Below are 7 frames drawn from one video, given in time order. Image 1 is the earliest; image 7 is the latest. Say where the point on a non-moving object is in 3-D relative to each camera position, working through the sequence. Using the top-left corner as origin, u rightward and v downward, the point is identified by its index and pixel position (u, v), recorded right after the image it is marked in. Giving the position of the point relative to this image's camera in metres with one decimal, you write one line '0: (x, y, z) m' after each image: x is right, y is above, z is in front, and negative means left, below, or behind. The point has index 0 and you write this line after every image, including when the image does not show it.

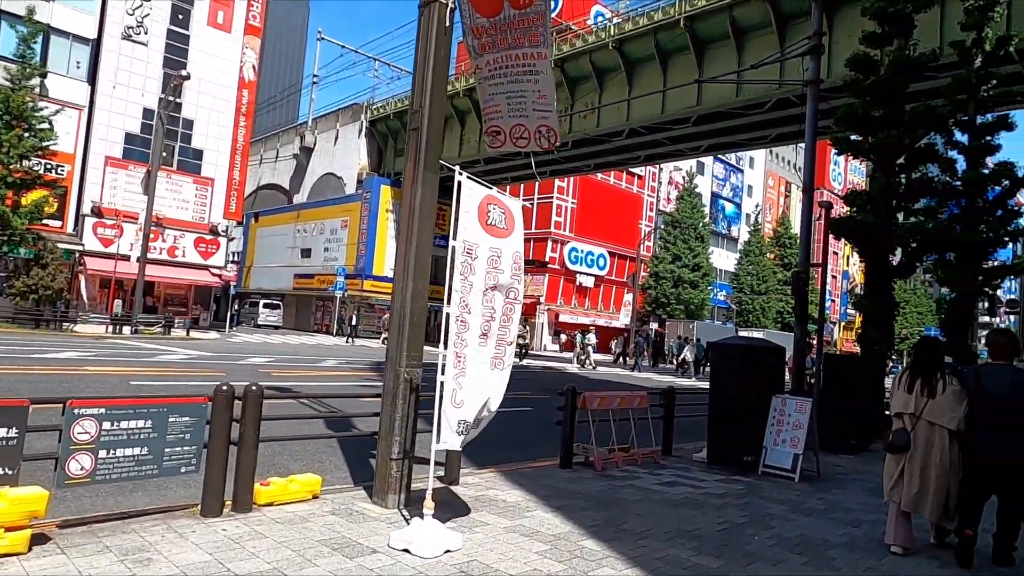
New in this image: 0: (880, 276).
0: (+7.0, +0.3, +12.6) m
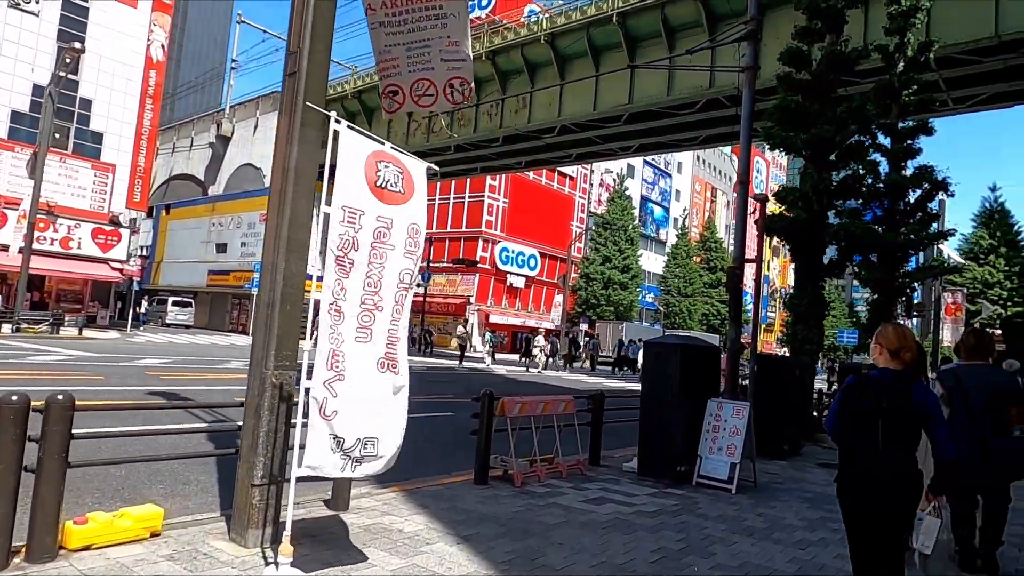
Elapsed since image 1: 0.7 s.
0: (+5.6, +0.3, +12.4) m
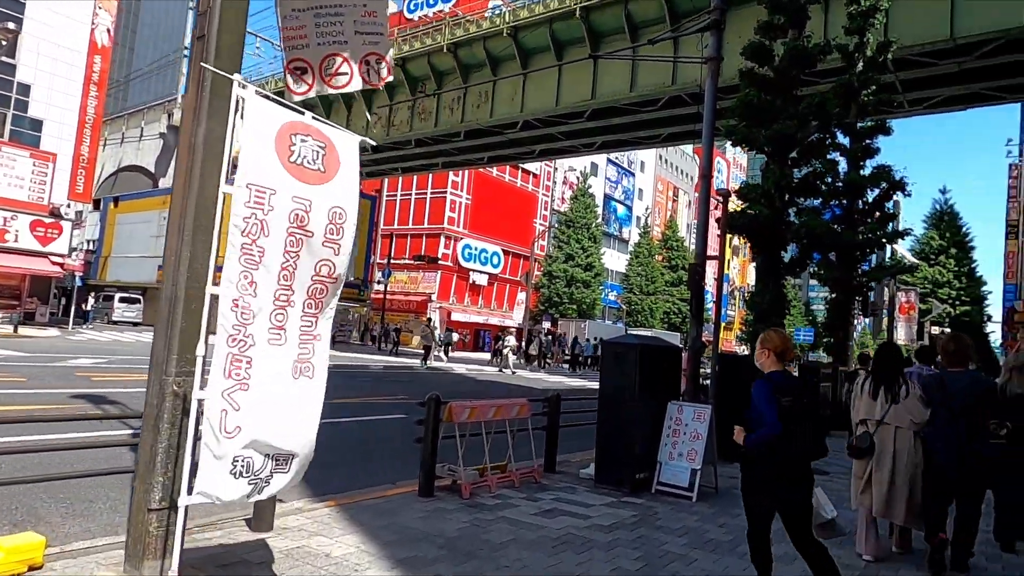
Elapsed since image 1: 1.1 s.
0: (+4.8, +0.3, +12.2) m
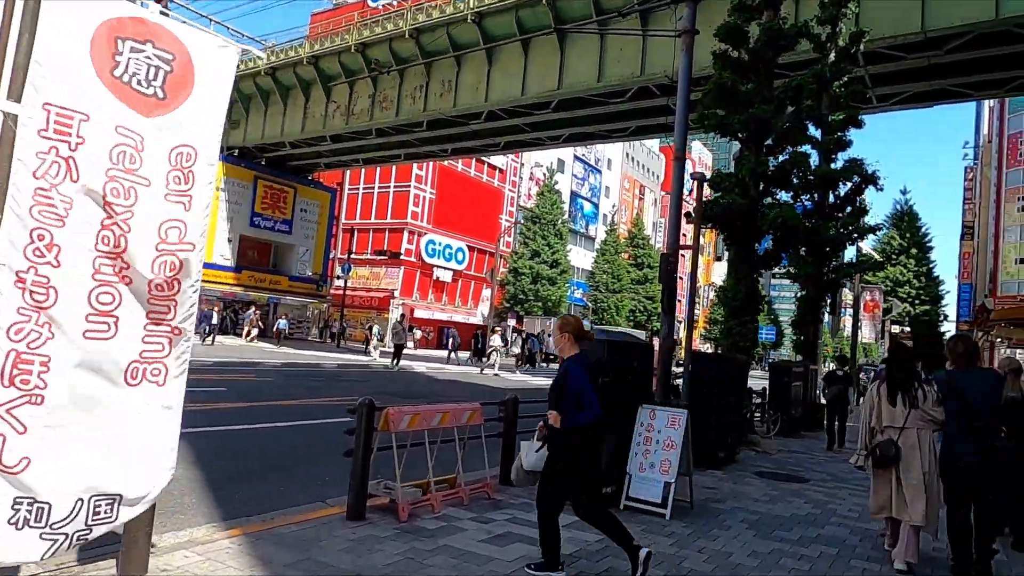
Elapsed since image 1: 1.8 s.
0: (+4.1, +0.4, +11.6) m
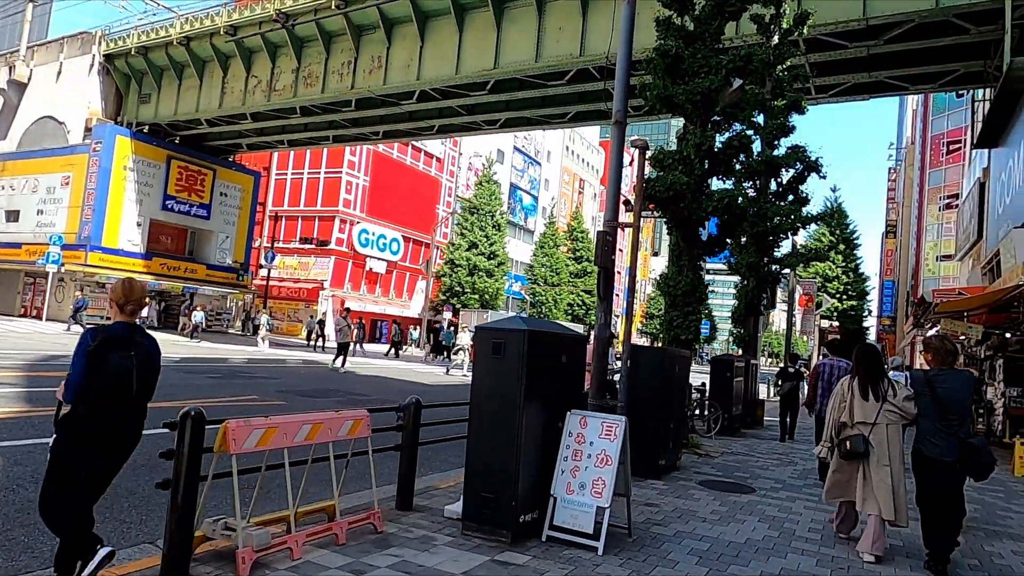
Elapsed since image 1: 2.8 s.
0: (+2.8, +0.6, +10.6) m
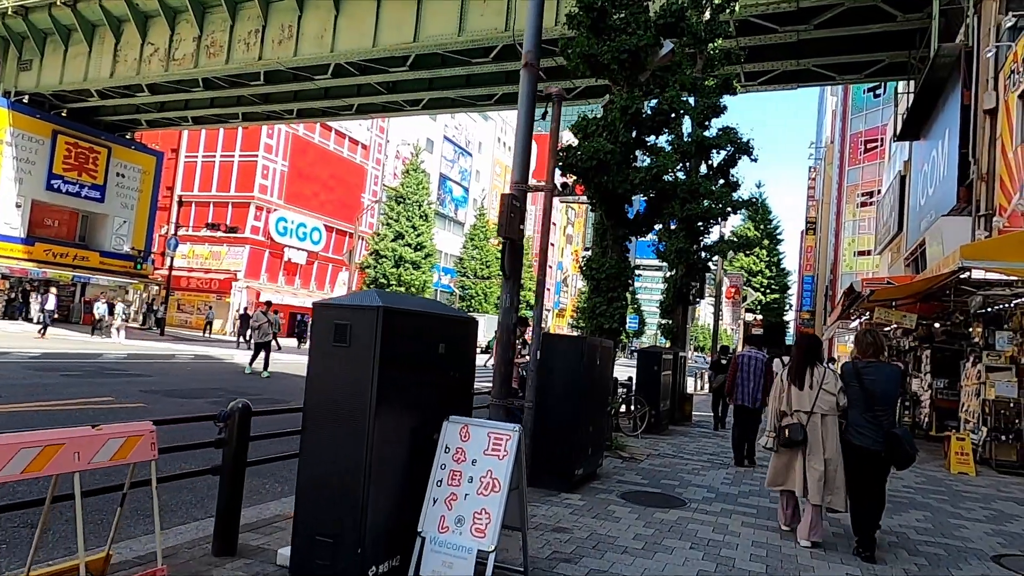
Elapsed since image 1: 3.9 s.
0: (+1.5, +0.9, +9.5) m
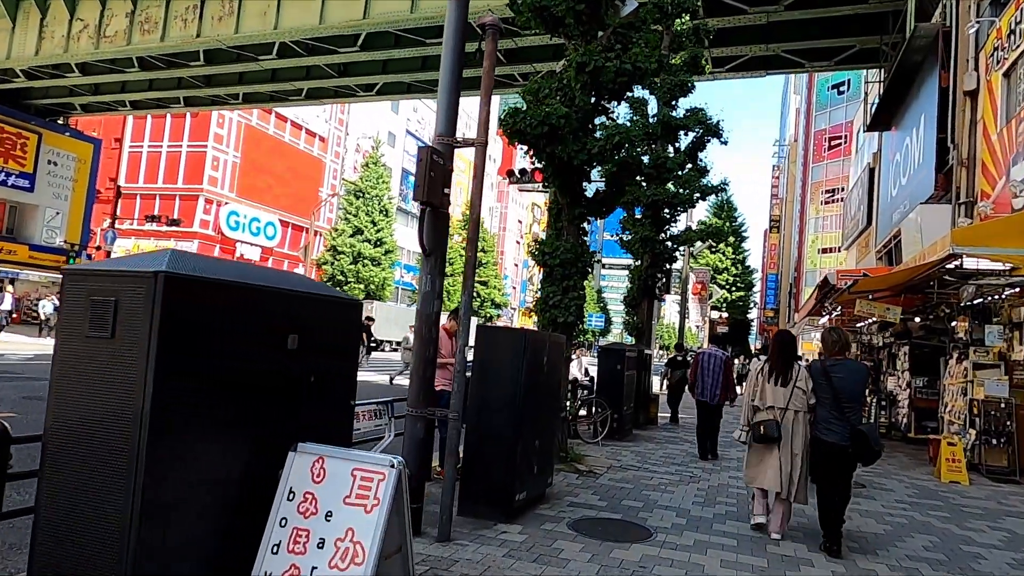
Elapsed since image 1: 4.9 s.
0: (+0.7, +1.0, +8.3) m
